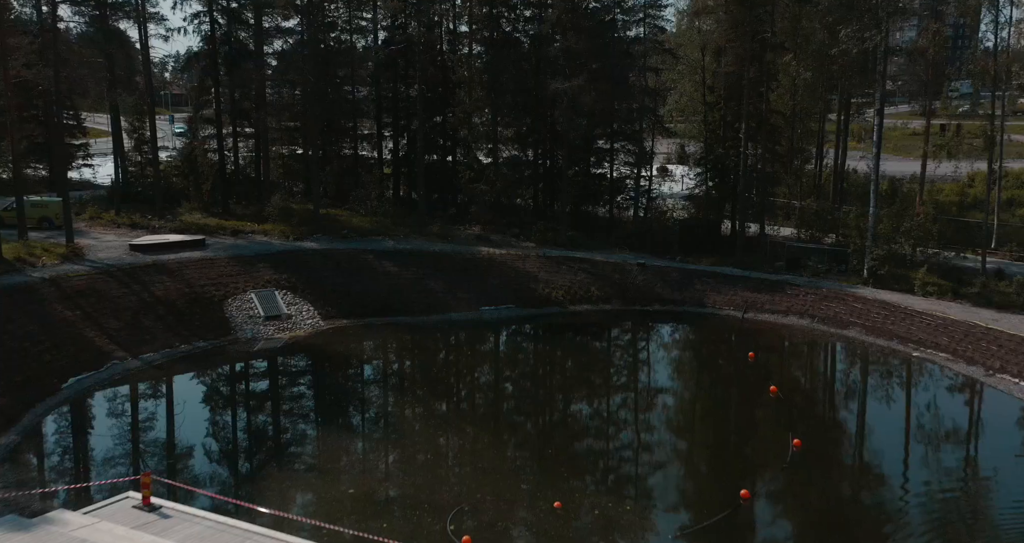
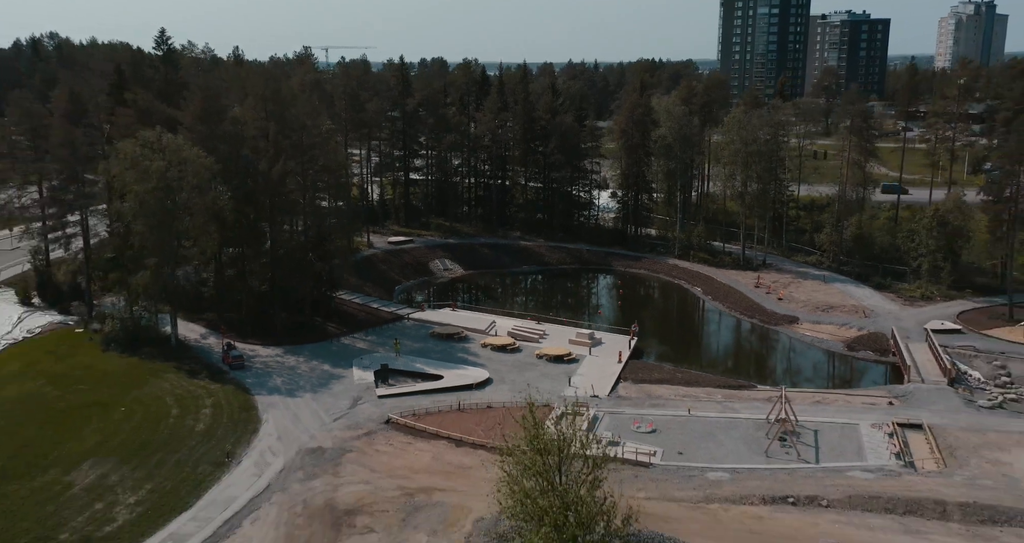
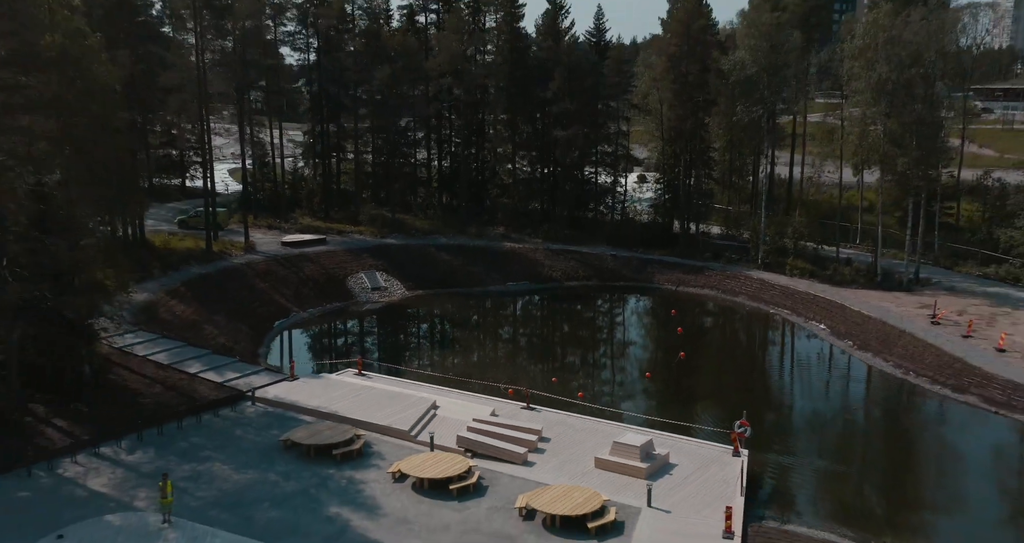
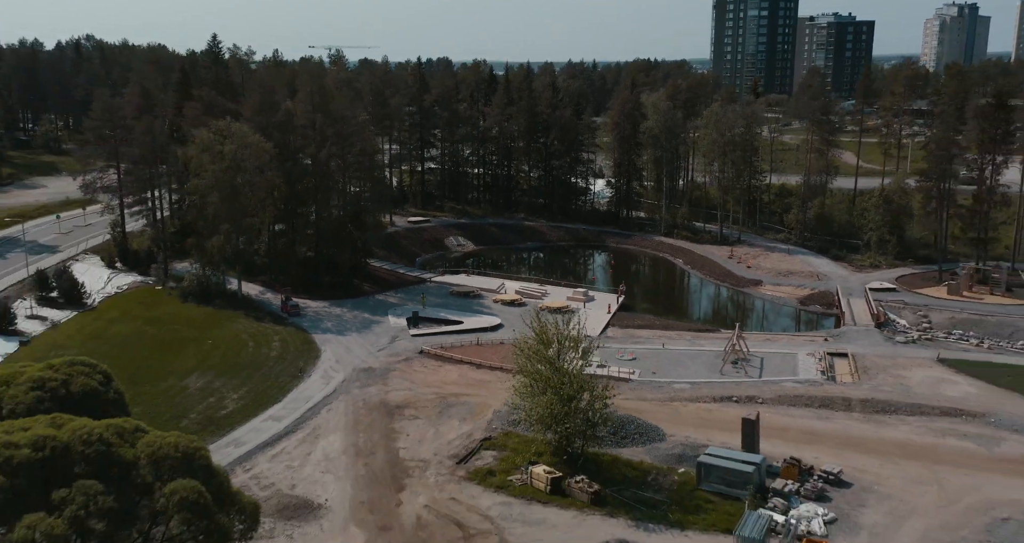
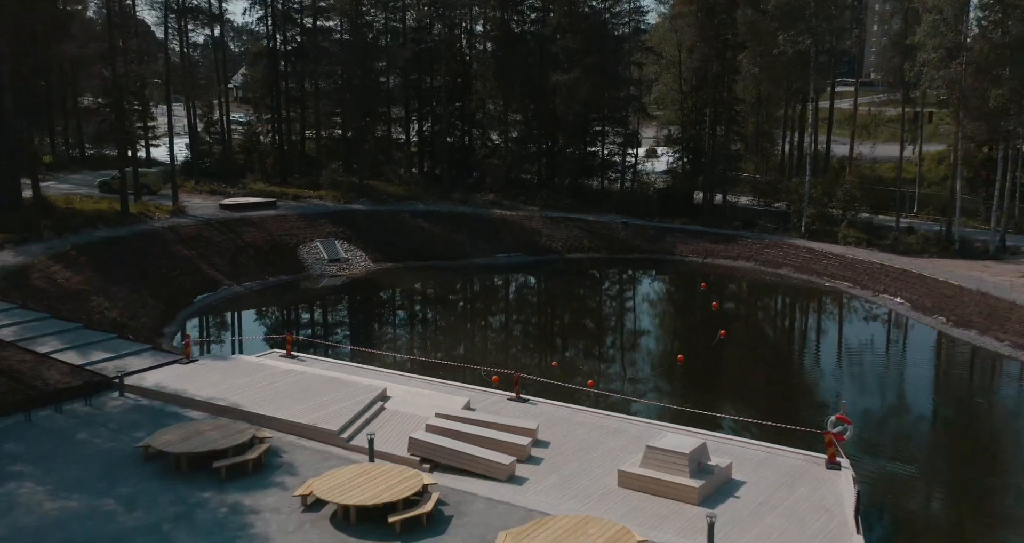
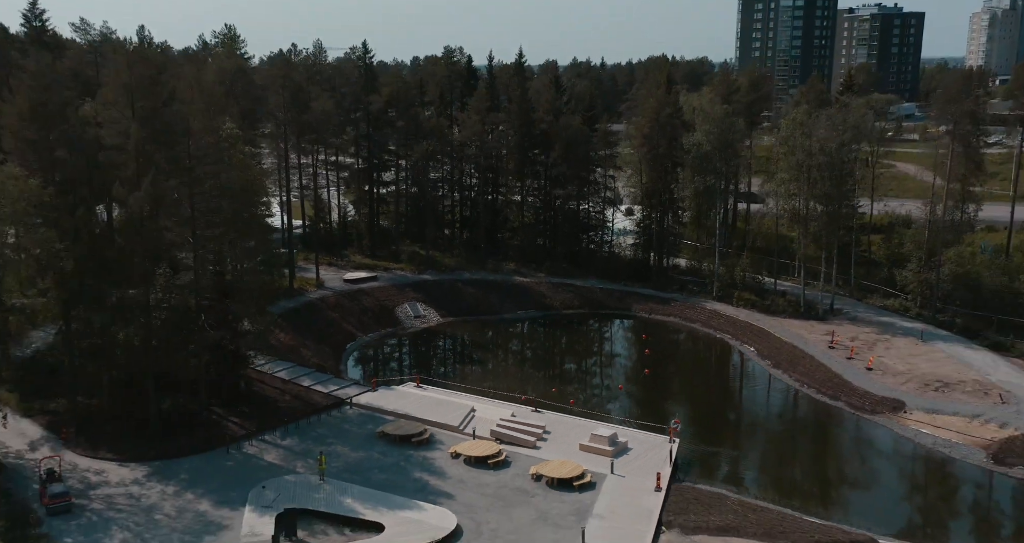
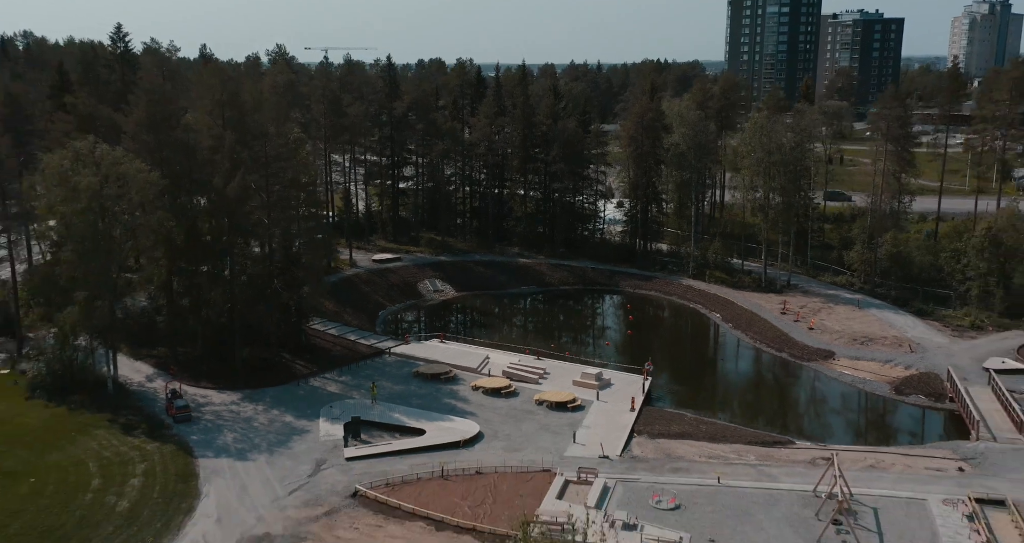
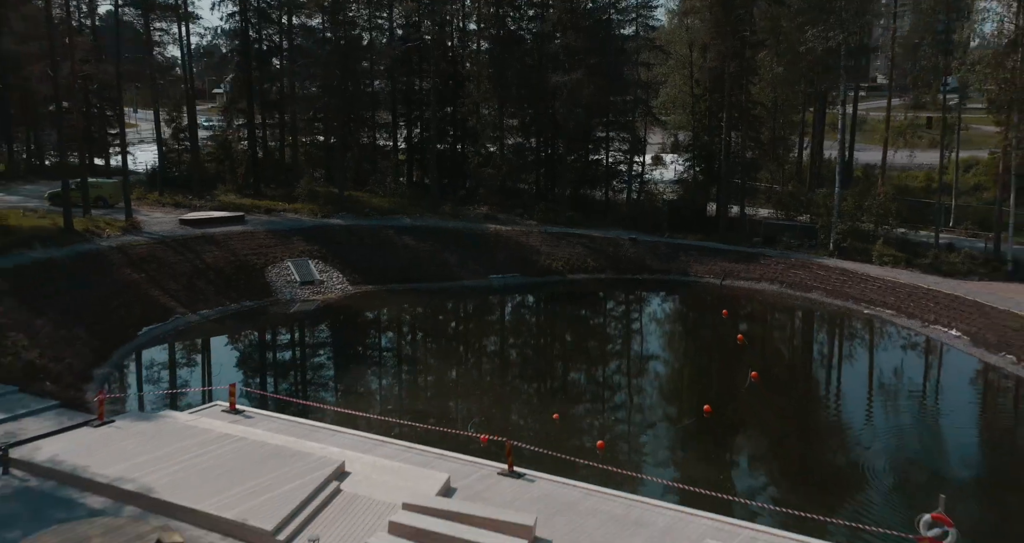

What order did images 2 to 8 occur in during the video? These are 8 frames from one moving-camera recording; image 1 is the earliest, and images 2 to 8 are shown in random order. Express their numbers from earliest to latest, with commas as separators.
8, 5, 3, 6, 7, 2, 4
